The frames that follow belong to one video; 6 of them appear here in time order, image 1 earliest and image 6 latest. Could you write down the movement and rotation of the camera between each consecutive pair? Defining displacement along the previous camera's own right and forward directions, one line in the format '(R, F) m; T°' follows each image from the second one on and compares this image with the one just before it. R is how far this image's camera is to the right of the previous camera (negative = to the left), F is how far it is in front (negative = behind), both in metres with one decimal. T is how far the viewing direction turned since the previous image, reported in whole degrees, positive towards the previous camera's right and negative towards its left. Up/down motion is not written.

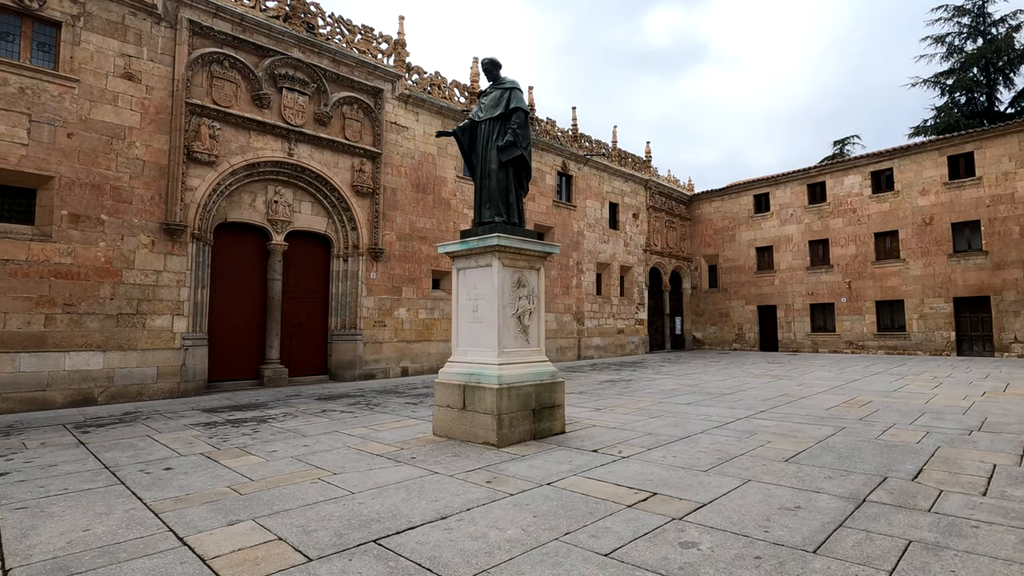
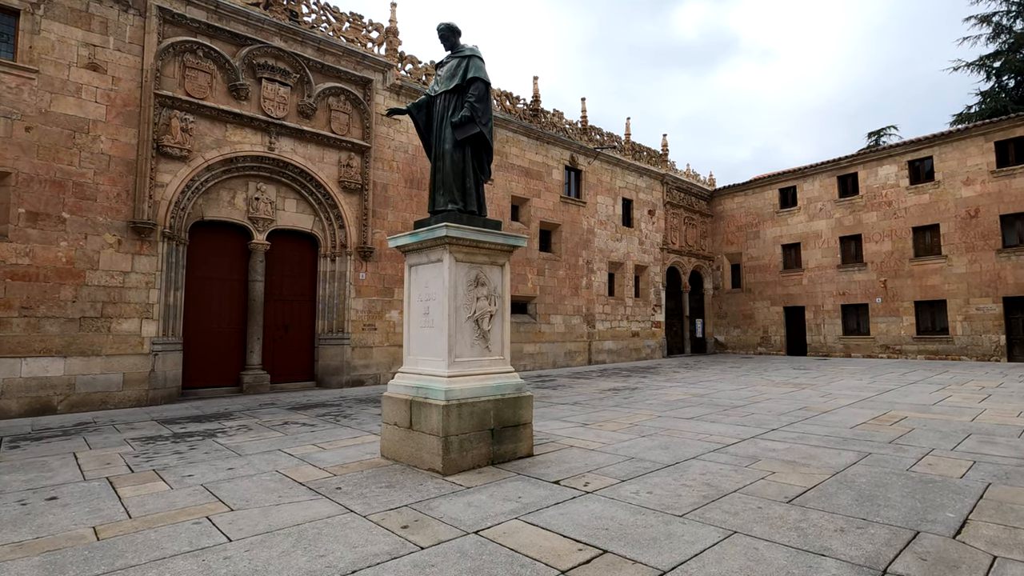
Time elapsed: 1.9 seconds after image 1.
(+0.6, +0.8) m; -3°
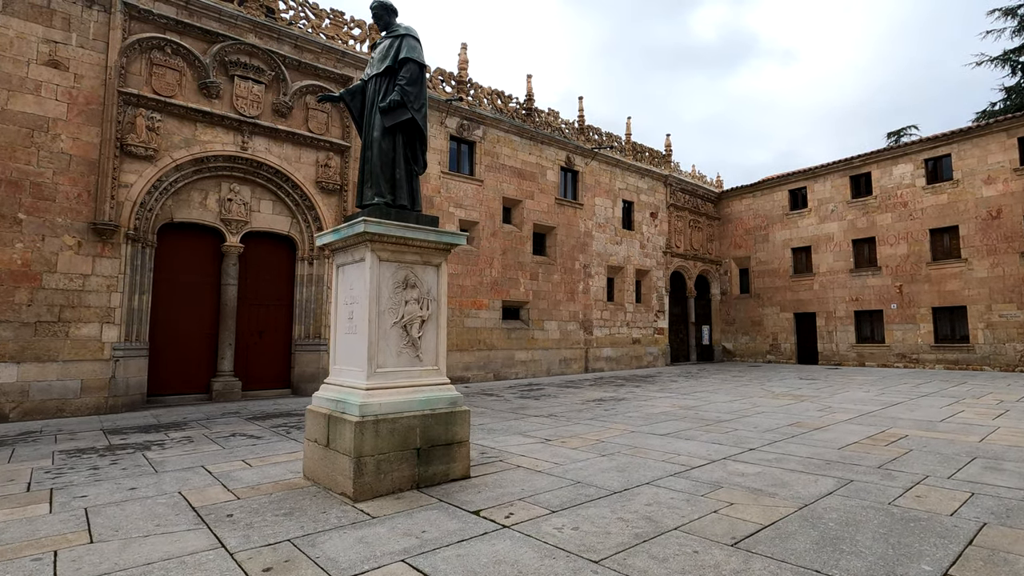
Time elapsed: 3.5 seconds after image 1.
(+0.7, +0.5) m; -2°
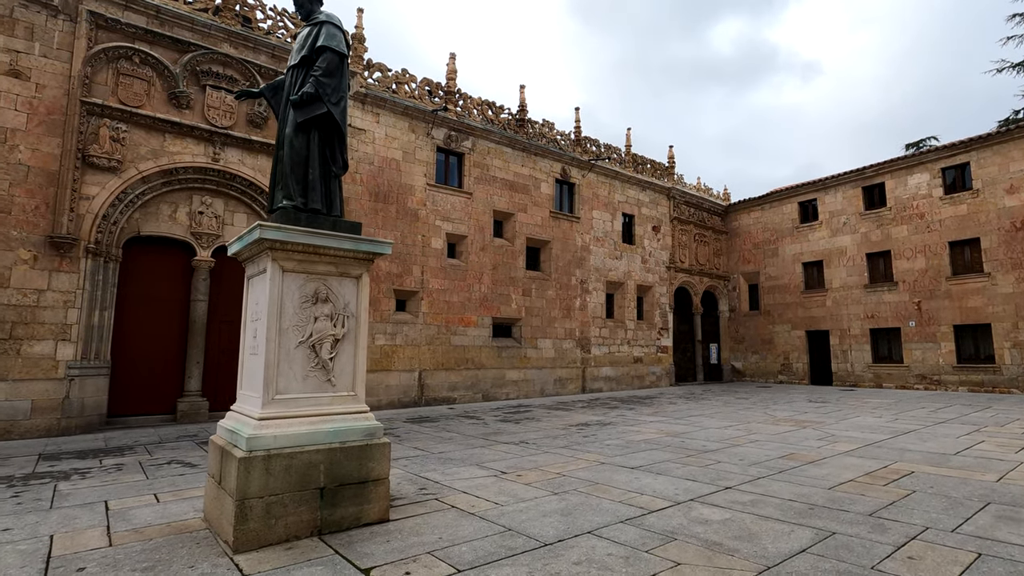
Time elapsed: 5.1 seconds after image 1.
(+0.7, +0.6) m; -2°
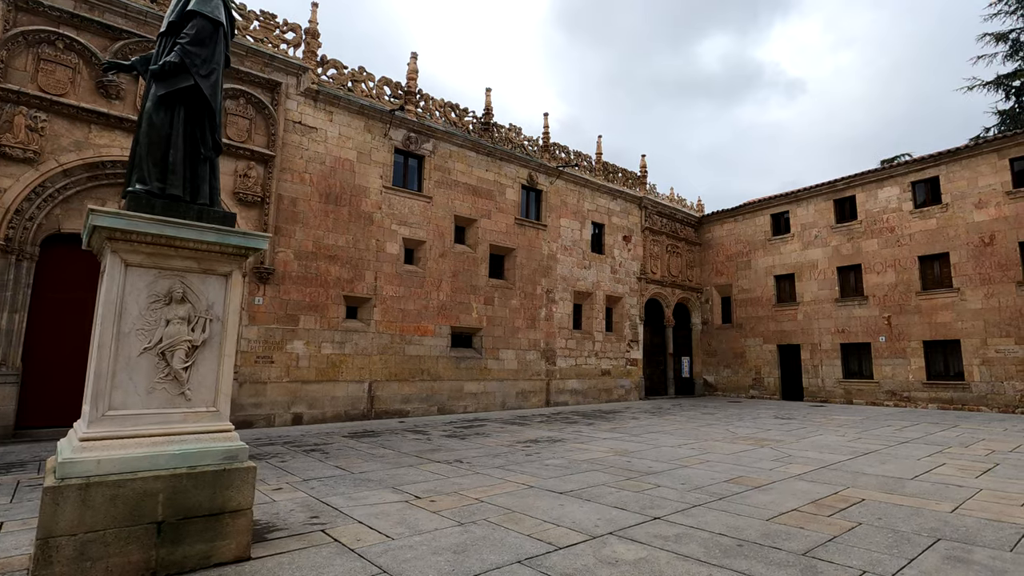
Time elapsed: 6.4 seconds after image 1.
(+0.6, +0.5) m; +1°
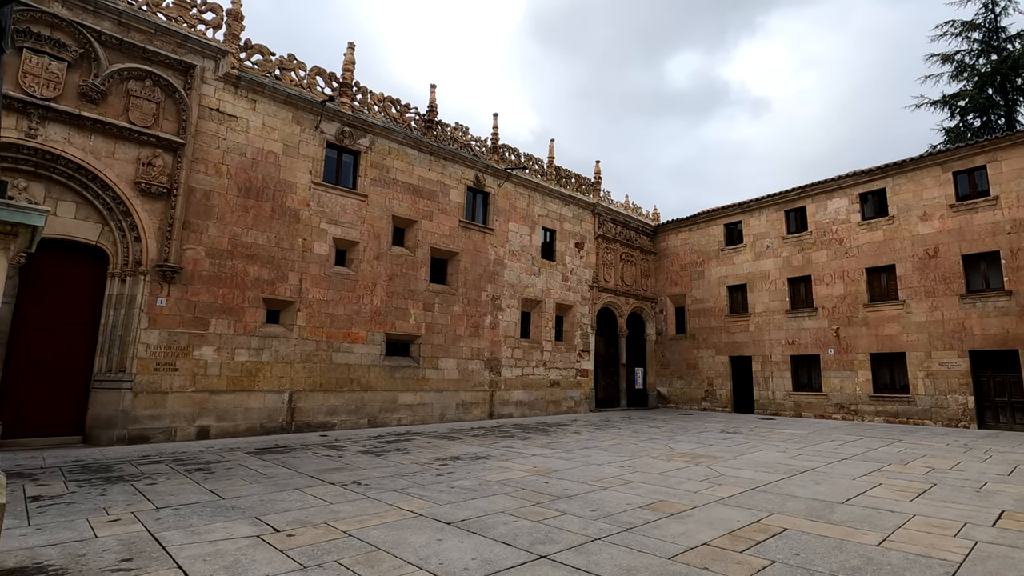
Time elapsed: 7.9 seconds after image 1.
(+0.7, +0.6) m; +3°
